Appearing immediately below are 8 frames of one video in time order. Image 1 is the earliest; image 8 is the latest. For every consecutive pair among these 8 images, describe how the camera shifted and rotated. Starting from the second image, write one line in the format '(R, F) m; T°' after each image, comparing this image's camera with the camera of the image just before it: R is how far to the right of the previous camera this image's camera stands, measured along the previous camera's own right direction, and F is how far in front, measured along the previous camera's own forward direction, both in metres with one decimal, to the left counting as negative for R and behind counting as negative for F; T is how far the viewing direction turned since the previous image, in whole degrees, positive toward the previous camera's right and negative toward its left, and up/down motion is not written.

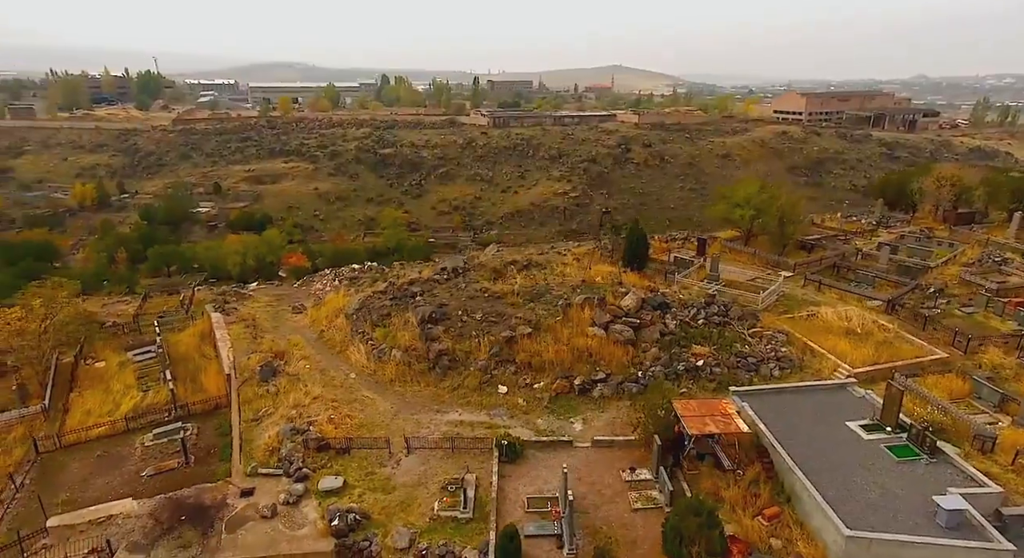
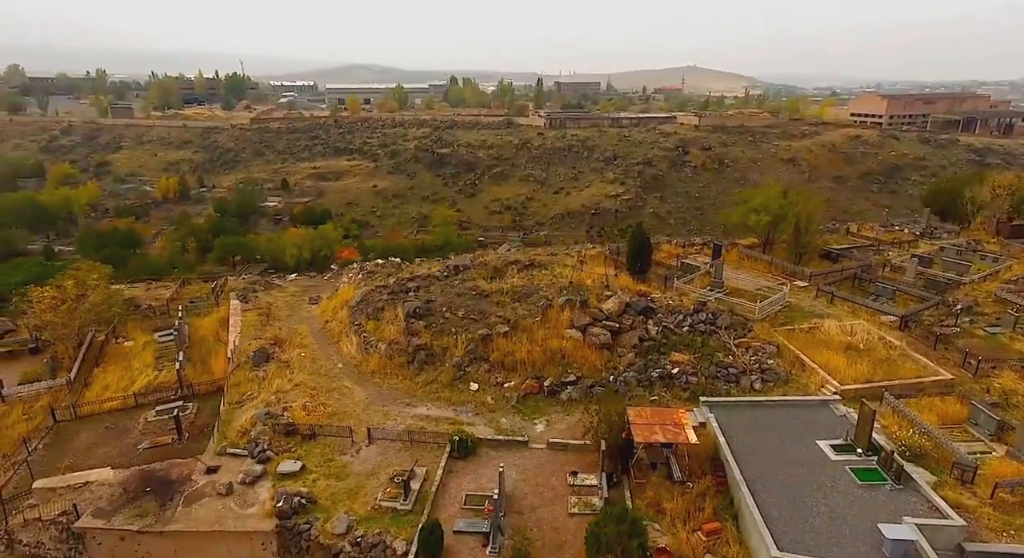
(+1.8, +0.1) m; -6°
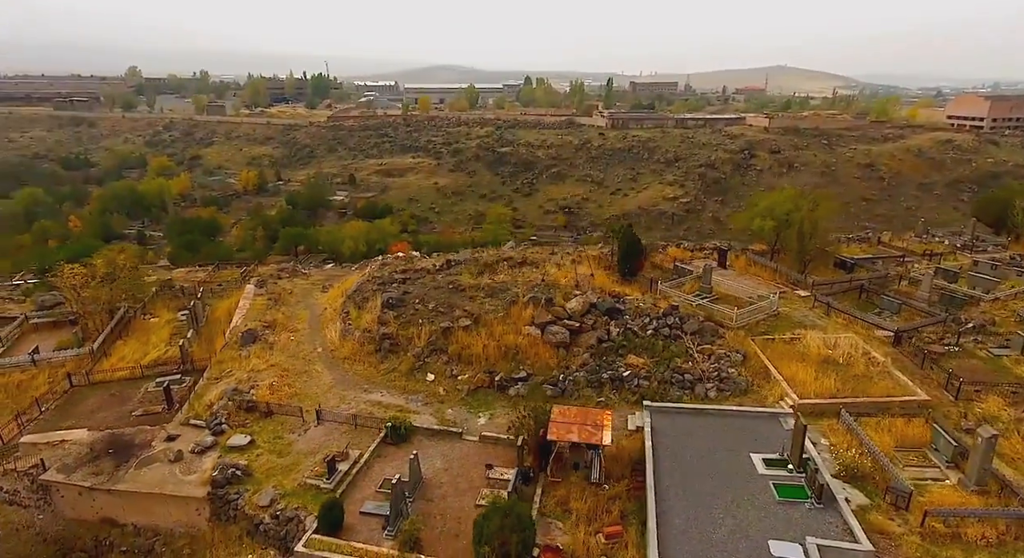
(+2.3, 0.0) m; -7°
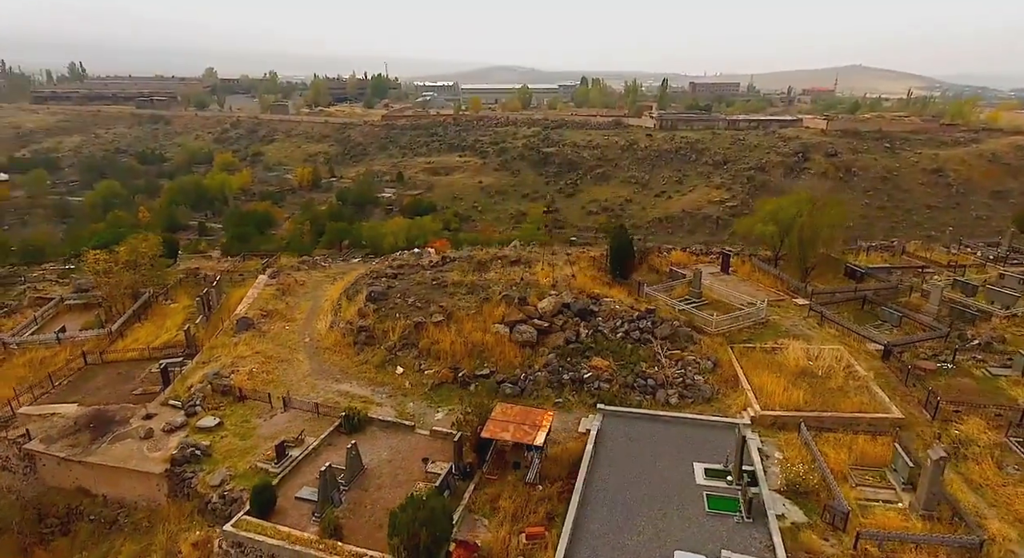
(+1.8, +0.1) m; -5°
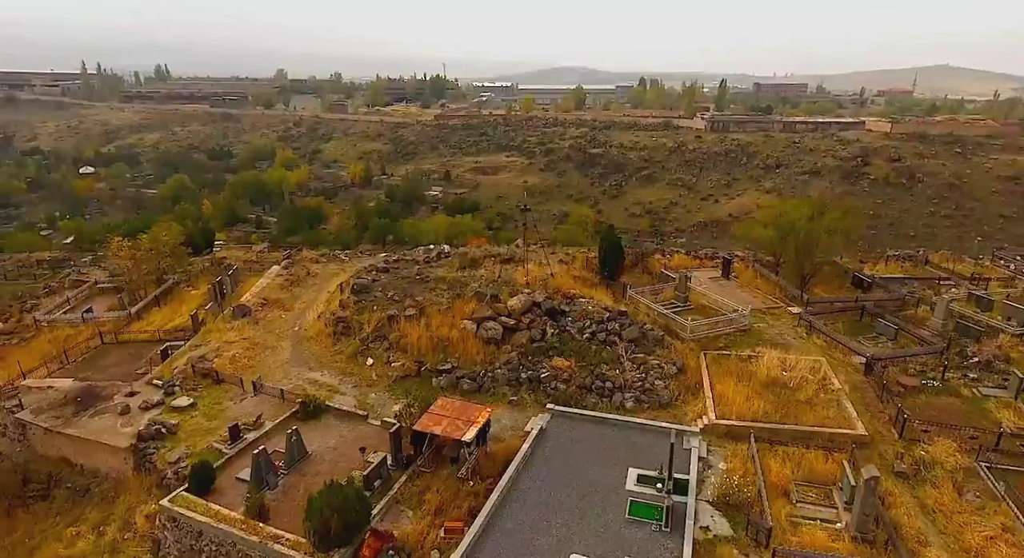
(+1.8, +0.1) m; -5°
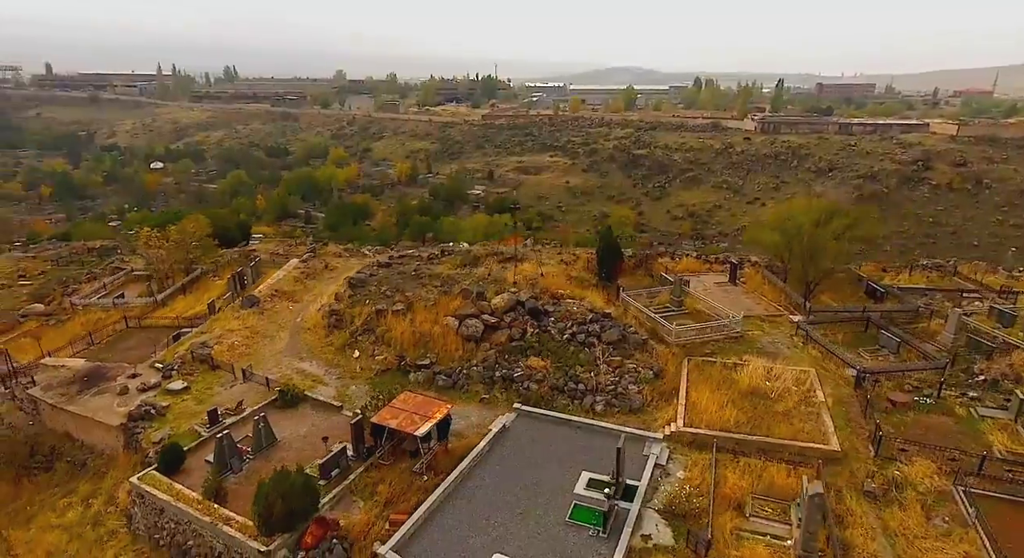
(+1.4, +0.1) m; -5°
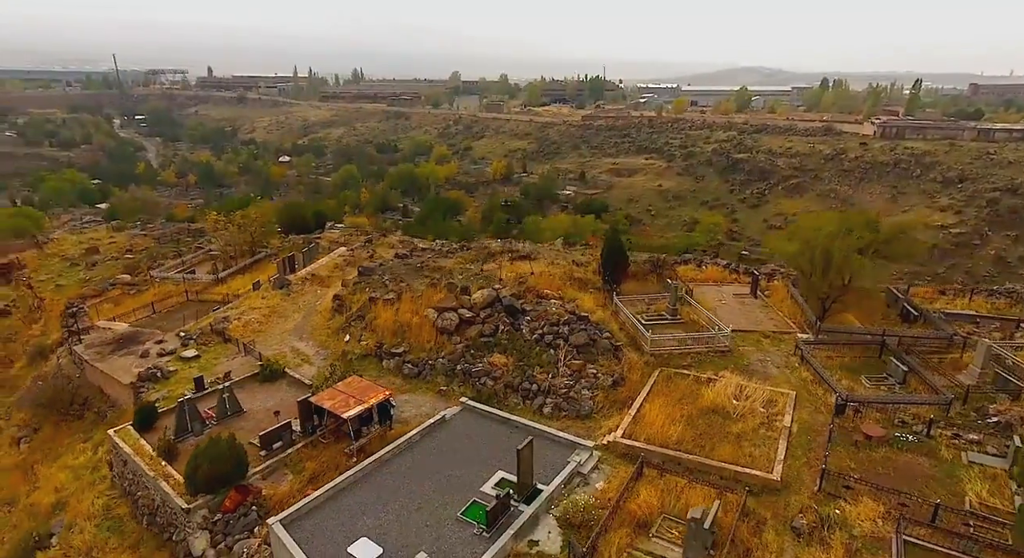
(+2.6, +0.2) m; -10°
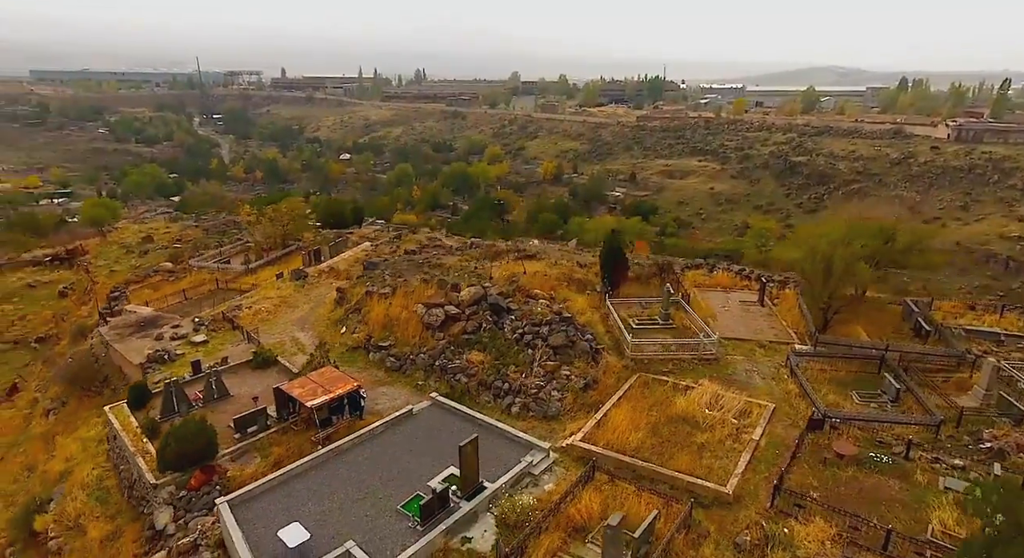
(+1.5, +0.1) m; -5°
